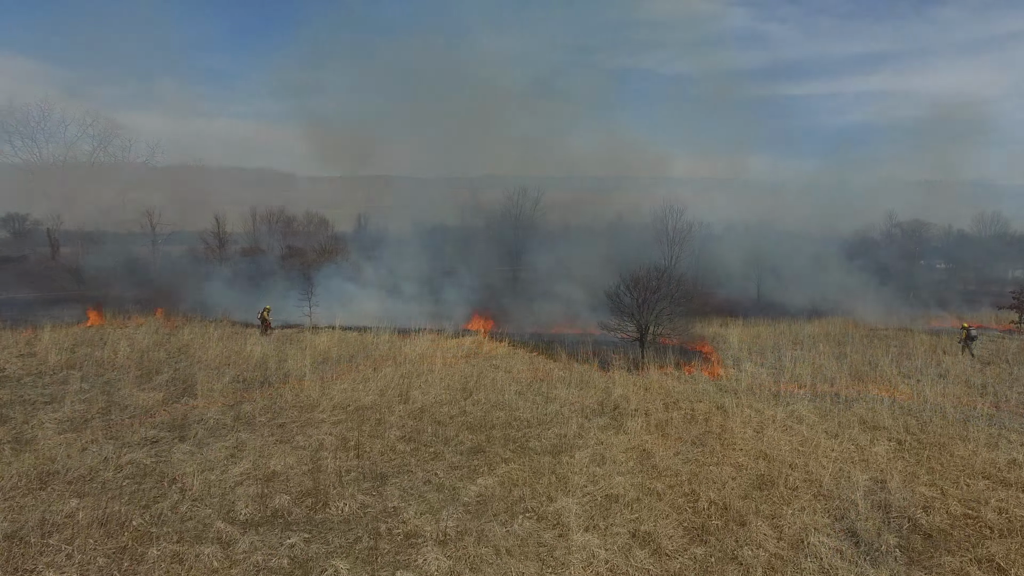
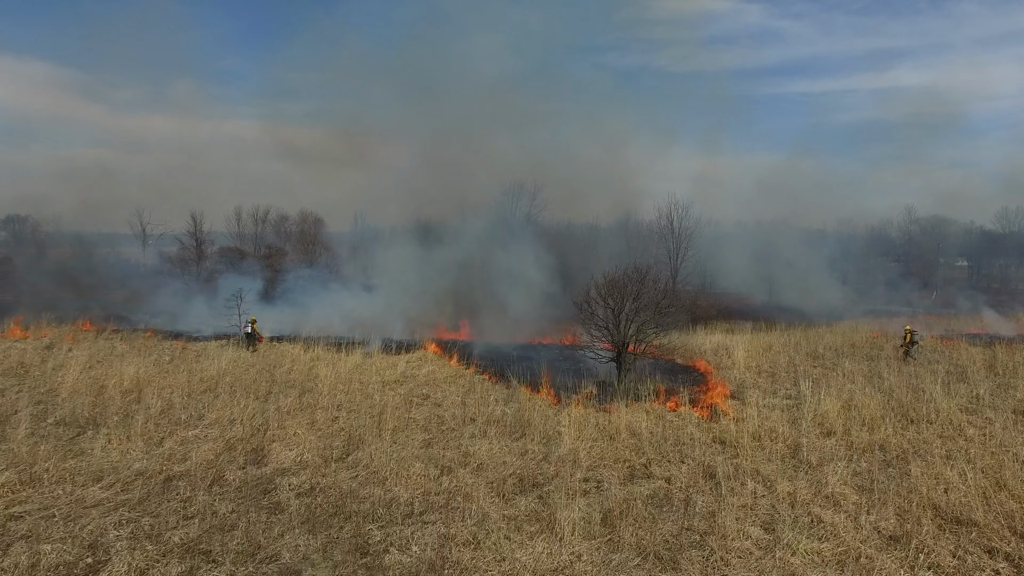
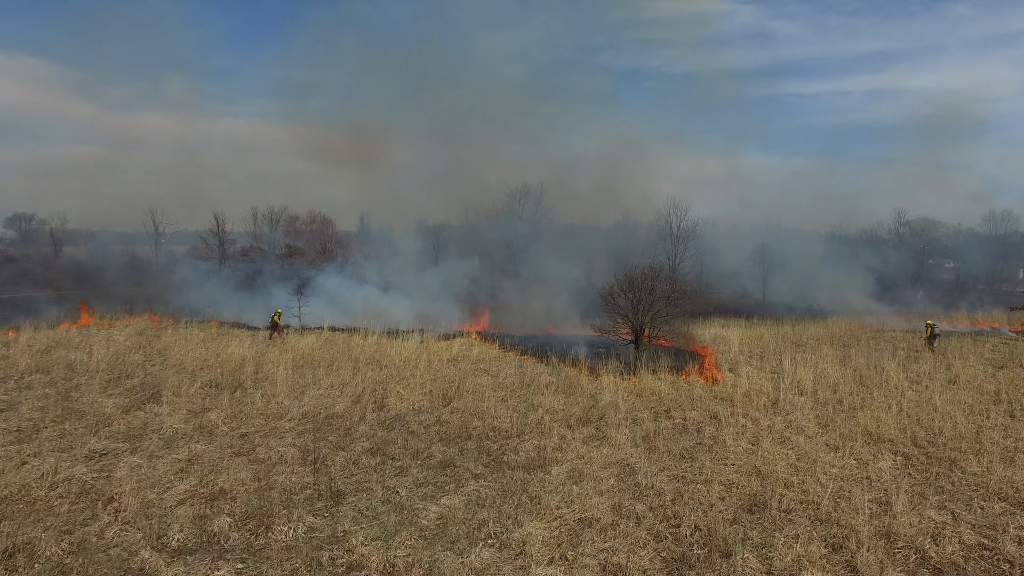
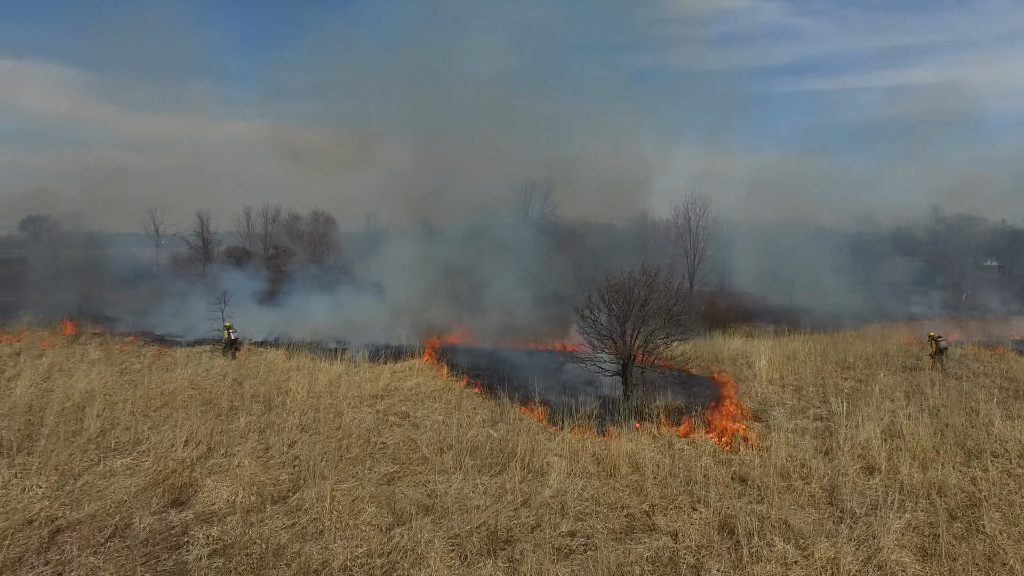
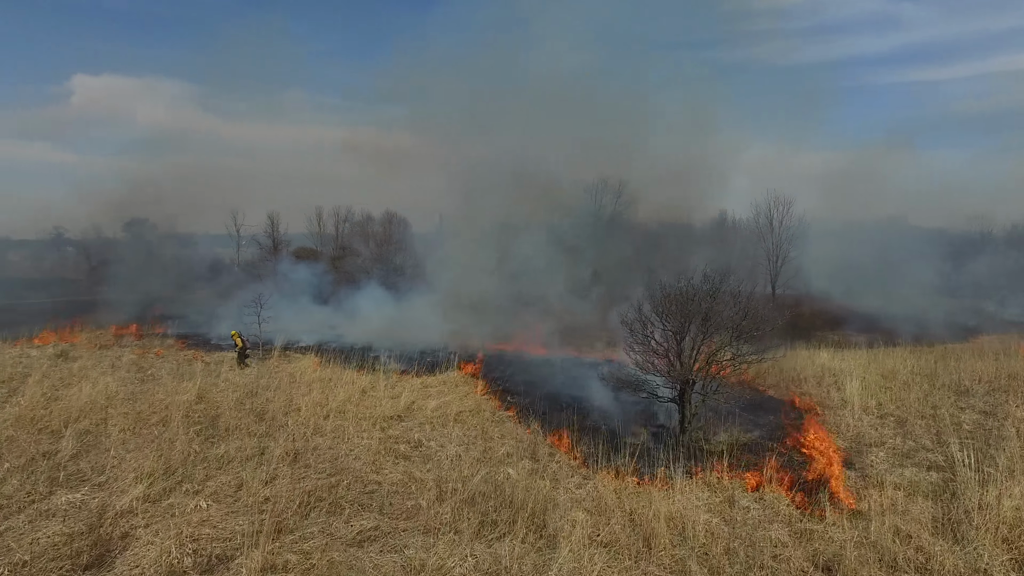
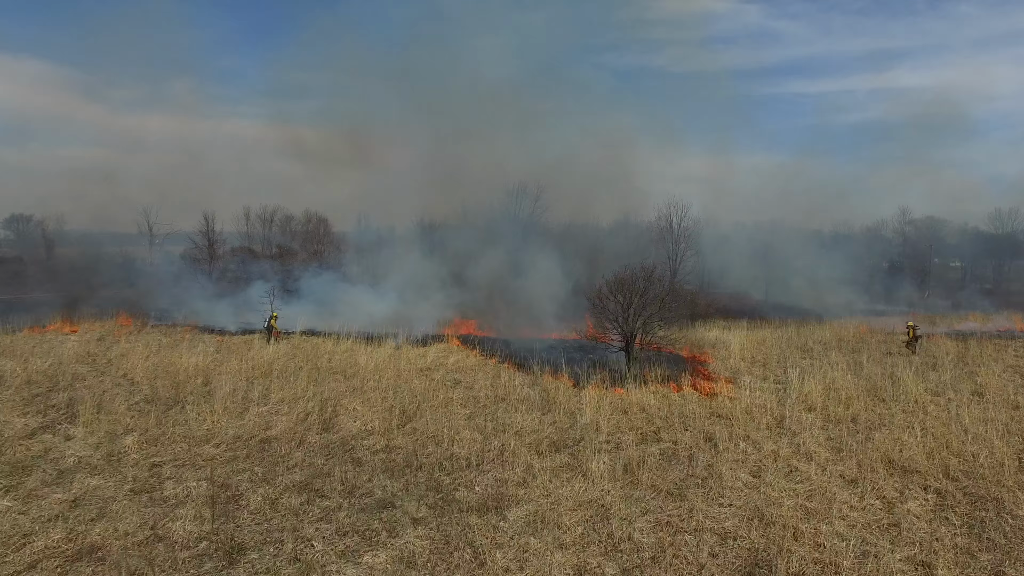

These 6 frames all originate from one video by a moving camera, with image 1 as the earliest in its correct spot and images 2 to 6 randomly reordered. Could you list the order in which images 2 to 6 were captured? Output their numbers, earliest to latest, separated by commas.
3, 6, 2, 4, 5
